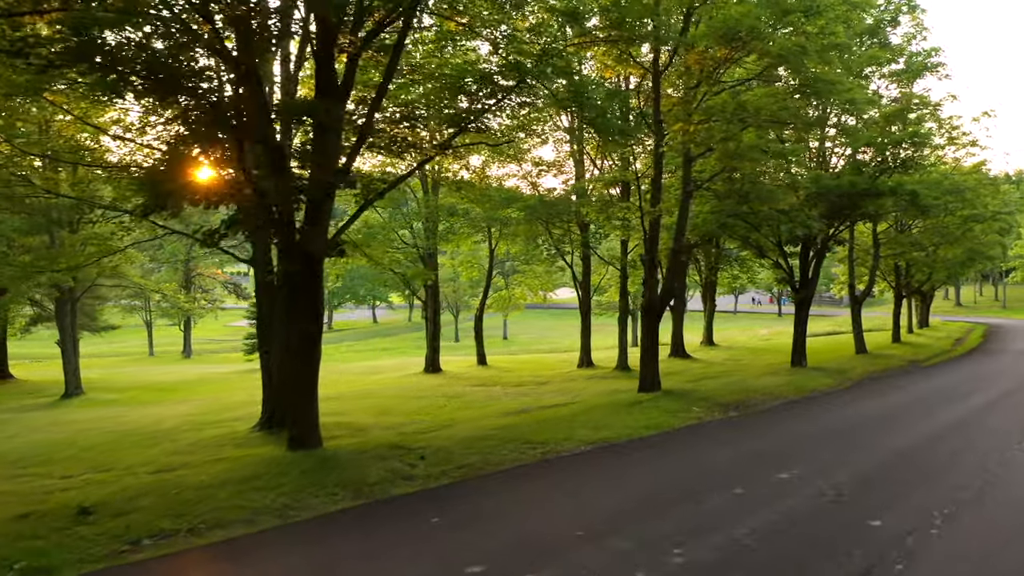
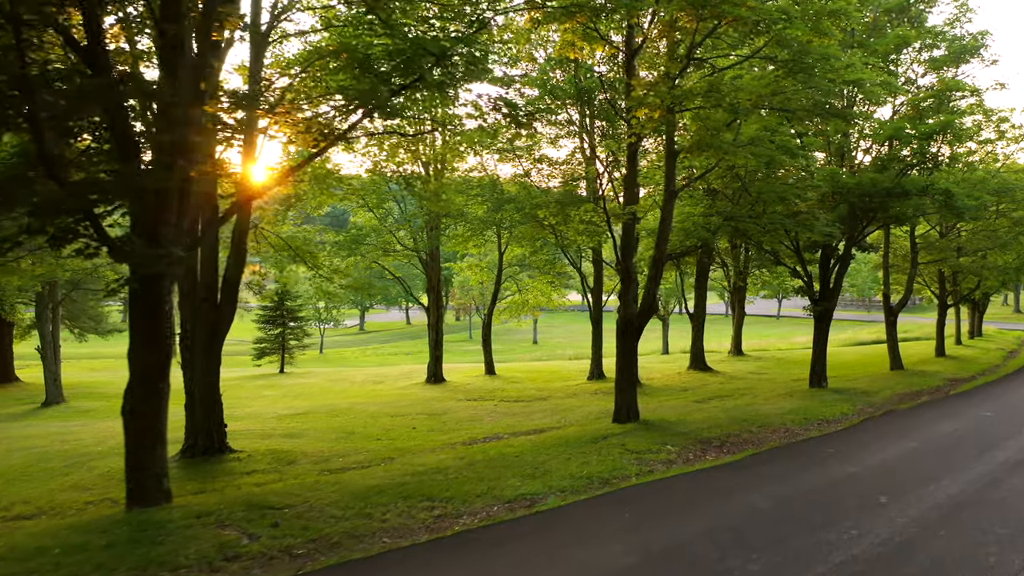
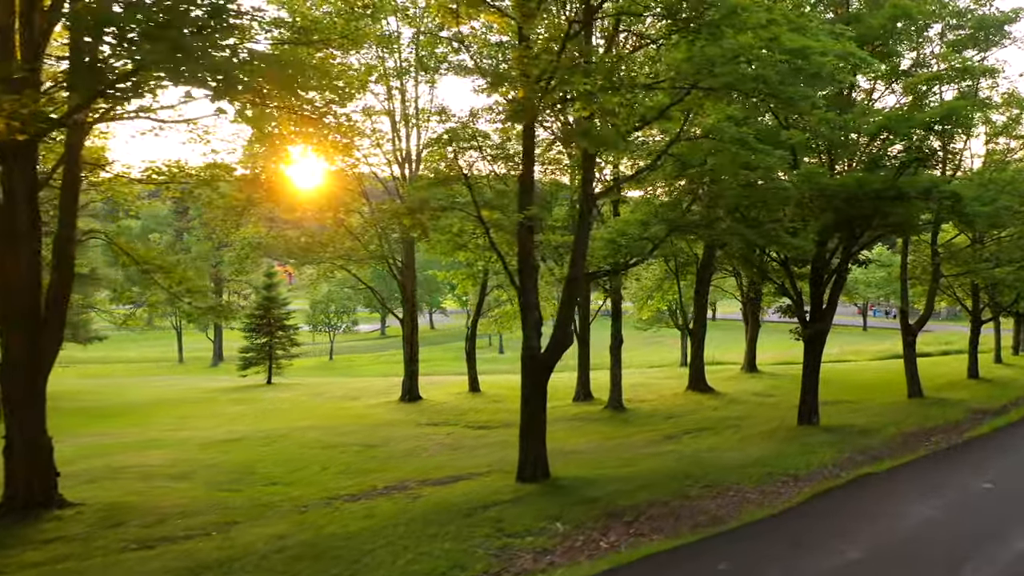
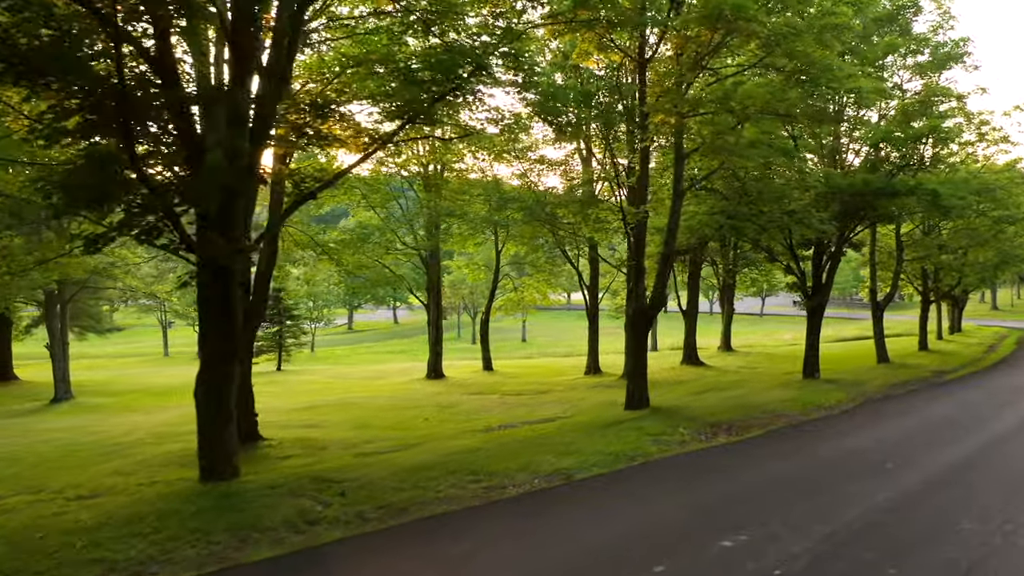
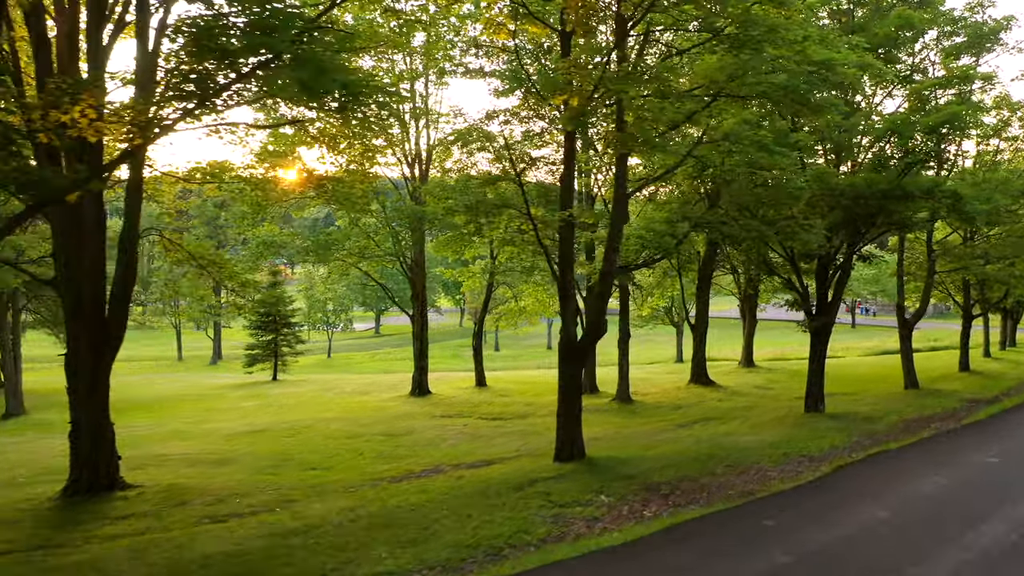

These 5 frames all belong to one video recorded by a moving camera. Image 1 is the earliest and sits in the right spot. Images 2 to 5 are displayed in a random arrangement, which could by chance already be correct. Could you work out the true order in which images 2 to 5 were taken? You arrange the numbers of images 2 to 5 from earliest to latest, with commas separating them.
4, 2, 5, 3
